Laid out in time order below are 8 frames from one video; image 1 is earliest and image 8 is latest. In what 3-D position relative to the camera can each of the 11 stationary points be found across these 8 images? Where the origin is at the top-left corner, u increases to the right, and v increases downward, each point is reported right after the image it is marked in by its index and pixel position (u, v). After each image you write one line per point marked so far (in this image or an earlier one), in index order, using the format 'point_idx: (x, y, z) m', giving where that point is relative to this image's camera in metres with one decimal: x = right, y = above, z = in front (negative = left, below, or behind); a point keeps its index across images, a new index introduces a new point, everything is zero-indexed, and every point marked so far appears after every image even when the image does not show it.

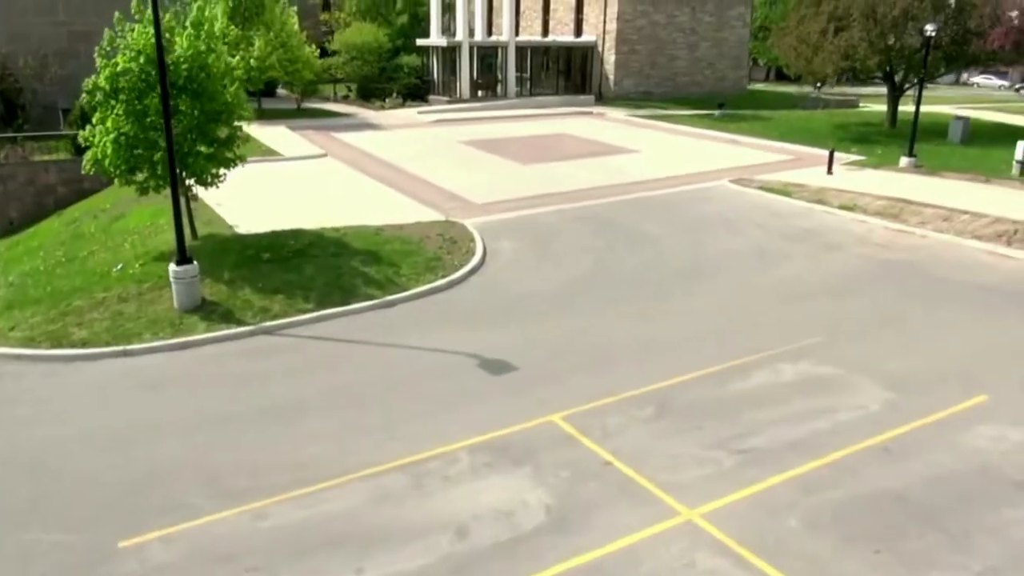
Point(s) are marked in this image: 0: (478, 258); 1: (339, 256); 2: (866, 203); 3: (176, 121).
0: (-0.6, +0.5, +13.3) m
1: (-2.7, +0.5, +12.7) m
2: (+7.1, +1.7, +16.1) m
3: (-5.0, +2.5, +12.1) m
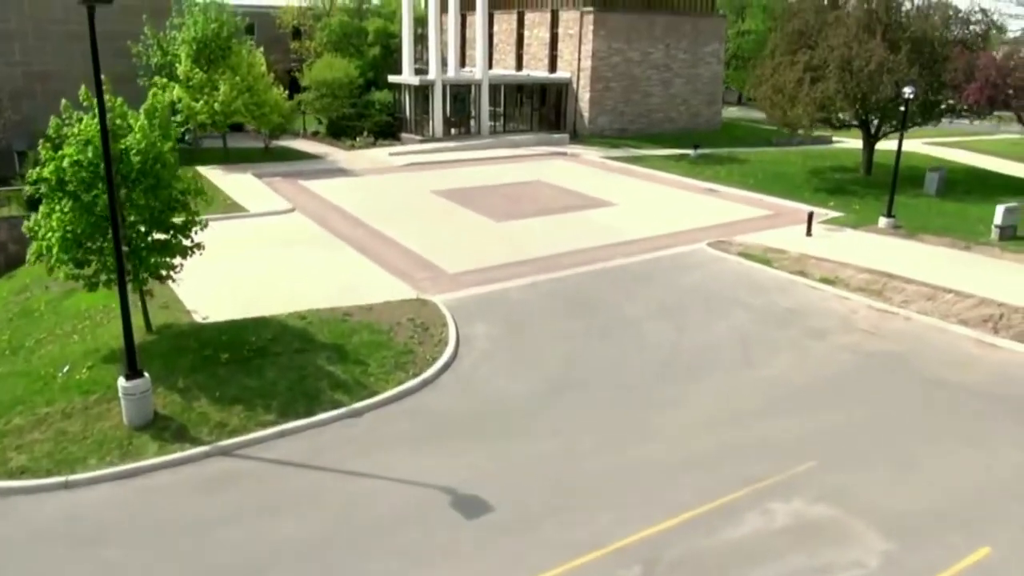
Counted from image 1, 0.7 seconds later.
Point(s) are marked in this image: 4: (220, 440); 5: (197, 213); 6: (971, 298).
0: (-1.0, -1.0, +12.7) m
1: (-3.1, -1.0, +12.0) m
2: (+6.6, +0.2, +15.8) m
3: (-5.4, +1.0, +11.4) m
4: (-3.6, -1.9, +10.0) m
5: (-4.8, +1.2, +12.3) m
6: (+8.1, -0.2, +14.2) m
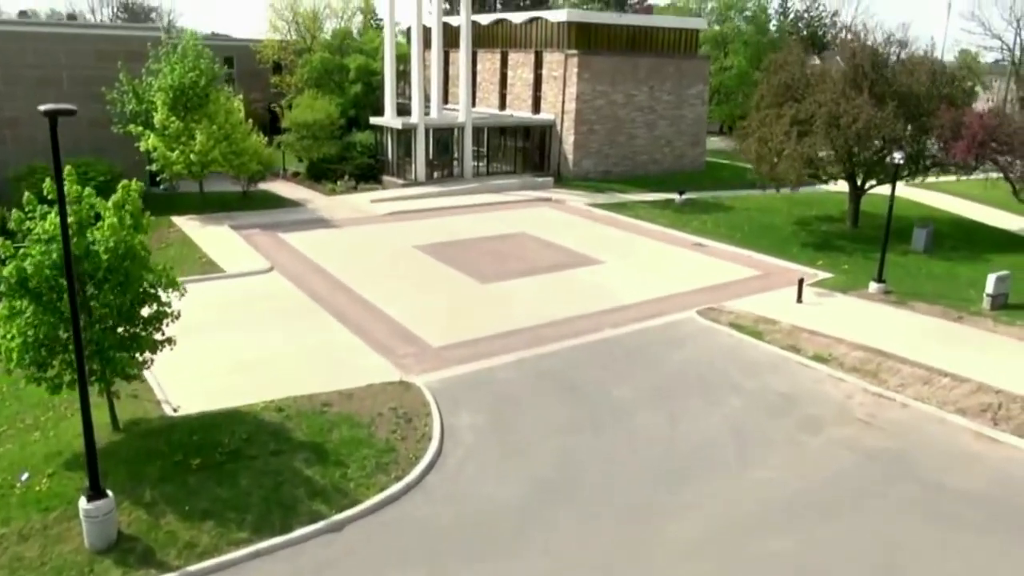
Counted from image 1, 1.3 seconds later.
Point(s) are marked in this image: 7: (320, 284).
0: (-1.2, -2.4, +12.1) m
1: (-3.3, -2.4, +11.4) m
2: (+6.3, -1.3, +15.4) m
3: (-5.6, -0.3, +10.8) m
4: (-3.8, -3.2, +9.4) m
5: (-5.0, -0.2, +11.8) m
6: (+7.9, -1.6, +13.9) m
7: (-4.7, +0.1, +19.7) m
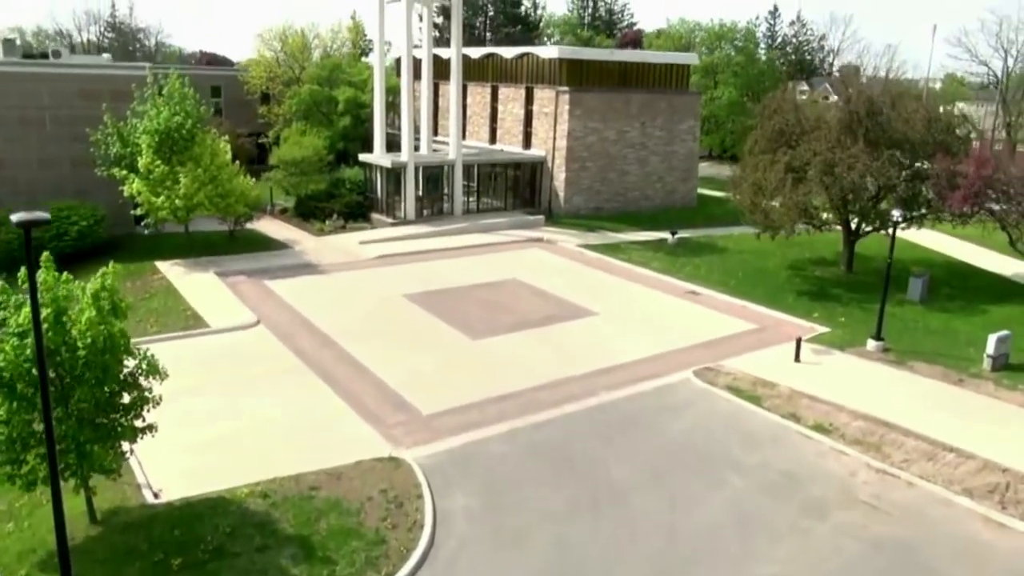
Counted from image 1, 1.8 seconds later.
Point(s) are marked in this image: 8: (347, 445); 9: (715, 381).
0: (-1.2, -3.6, +11.7) m
1: (-3.3, -3.5, +10.9) m
2: (+6.2, -2.5, +15.1) m
3: (-5.6, -1.5, +10.3) m
4: (-3.8, -4.4, +8.9) m
5: (-5.1, -1.4, +11.3) m
6: (+7.8, -2.9, +13.6) m
7: (-4.9, -1.3, +19.2) m
8: (-2.9, -2.8, +14.4) m
9: (+4.4, -2.0, +17.3) m
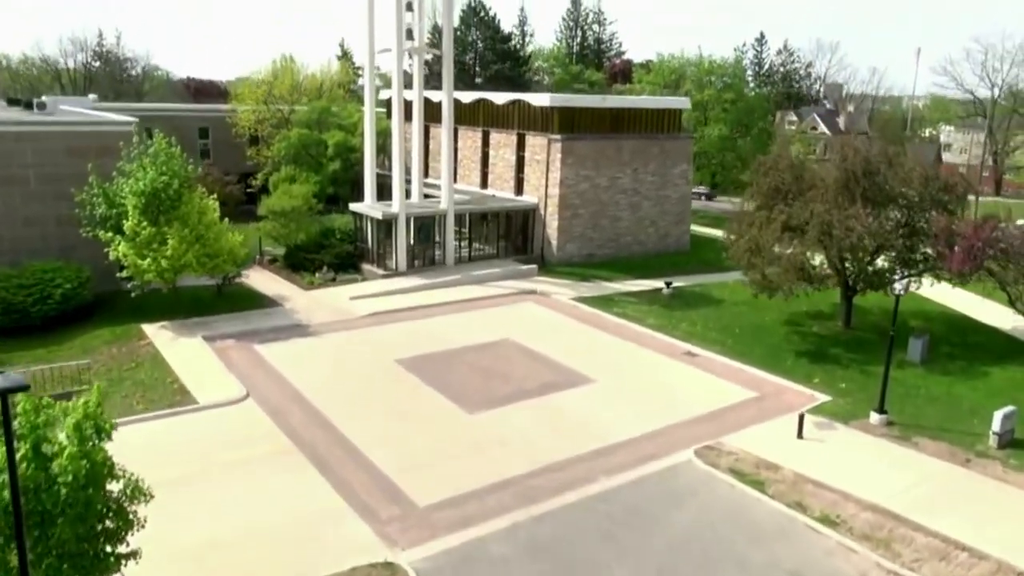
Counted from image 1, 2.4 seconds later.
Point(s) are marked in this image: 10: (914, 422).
0: (-1.2, -5.1, +11.2) m
1: (-3.3, -5.1, +10.4) m
2: (+6.2, -4.1, +14.7) m
3: (-5.6, -3.1, +9.7) m
4: (-3.7, -5.9, +8.3) m
5: (-5.1, -3.0, +10.7) m
6: (+7.8, -4.4, +13.2) m
7: (-5.0, -3.0, +18.7) m
8: (-3.0, -4.4, +13.9) m
9: (+4.3, -3.6, +16.9) m
10: (+9.3, -3.1, +18.6) m
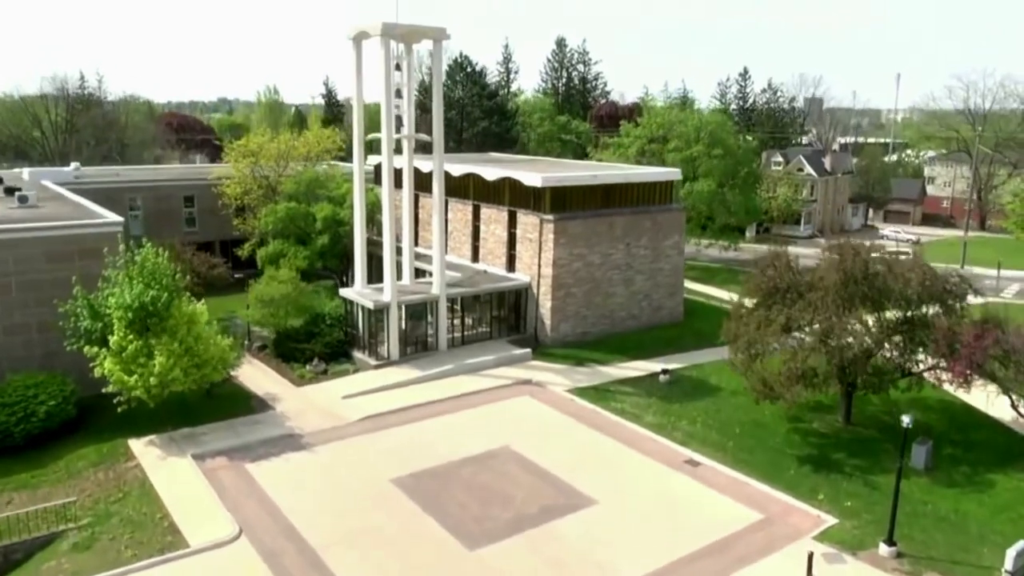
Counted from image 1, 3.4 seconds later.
0: (-1.0, -8.1, +10.6) m
1: (-3.1, -8.0, +9.8) m
2: (+6.3, -7.0, +14.2) m
3: (-5.4, -6.0, +9.1) m
4: (-3.5, -8.8, +7.7) m
5: (-4.9, -6.0, +10.1) m
6: (+7.9, -7.2, +12.8) m
7: (-4.9, -6.1, +18.1) m
8: (-2.8, -7.4, +13.3) m
9: (+4.4, -6.5, +16.4) m
10: (+9.3, -6.0, +18.2) m
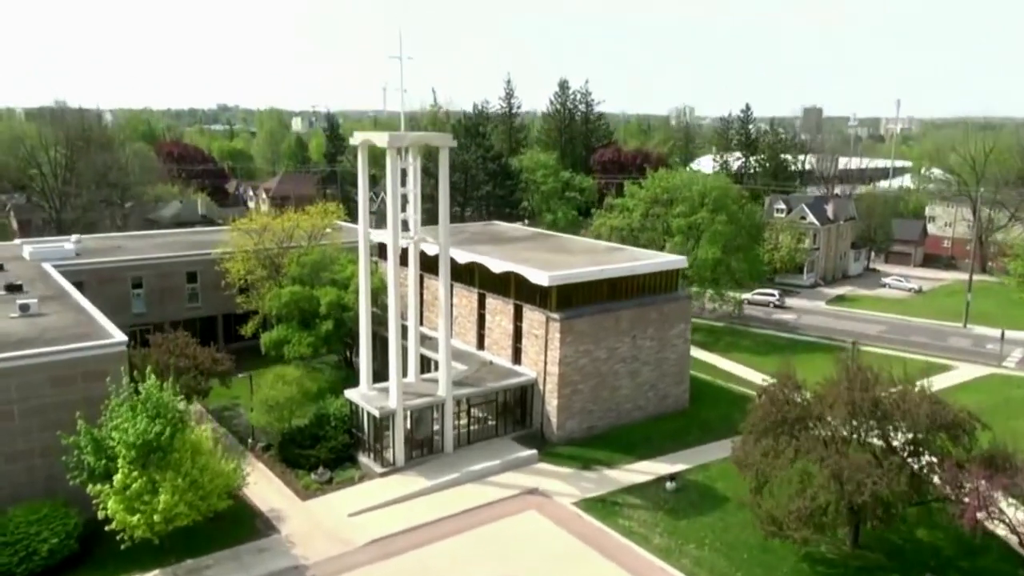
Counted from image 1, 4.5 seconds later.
0: (-0.8, -11.8, +10.4) m
1: (-2.8, -11.8, +9.6) m
2: (+6.5, -10.8, +14.1) m
3: (-5.1, -9.8, +9.0) m
4: (-3.2, -12.5, +7.5) m
5: (-4.6, -9.7, +10.0) m
6: (+8.2, -11.0, +12.6) m
7: (-4.7, -9.9, +17.9) m
8: (-2.6, -11.2, +13.1) m
9: (+4.6, -10.3, +16.3) m
10: (+9.6, -9.8, +18.1) m
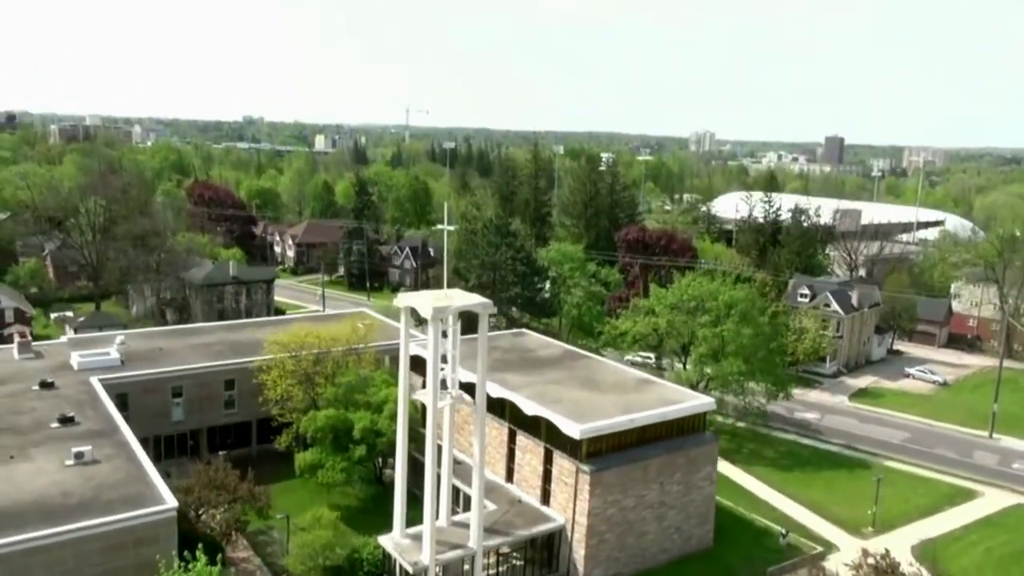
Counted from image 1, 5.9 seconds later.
0: (-0.3, -17.5, +11.0) m
1: (-2.4, -17.4, +10.2) m
2: (+7.1, -16.8, +14.5) m
3: (-4.6, -15.3, +9.7) m
4: (-2.8, -18.1, +8.1) m
5: (-4.1, -15.3, +10.7) m
6: (+8.7, -17.0, +13.0) m
7: (-4.0, -15.7, +18.6) m
8: (-2.0, -16.9, +13.8) m
9: (+5.3, -16.3, +16.7) m
10: (+10.3, -15.9, +18.5) m
